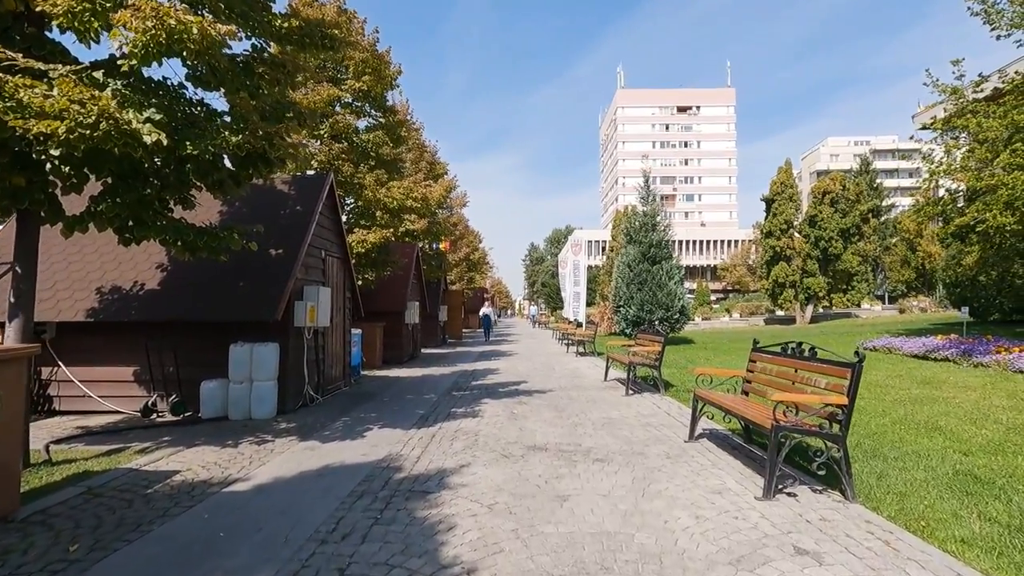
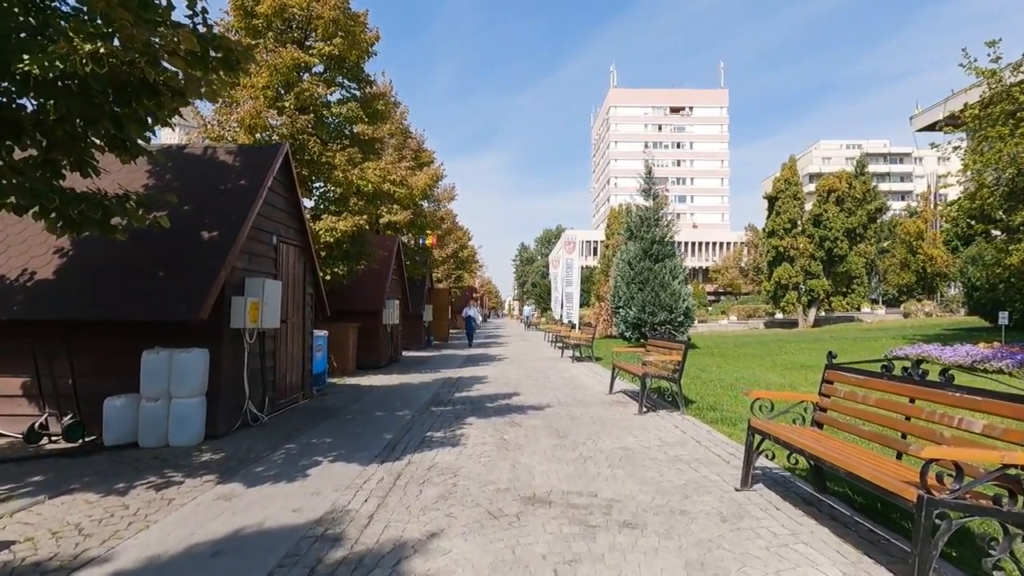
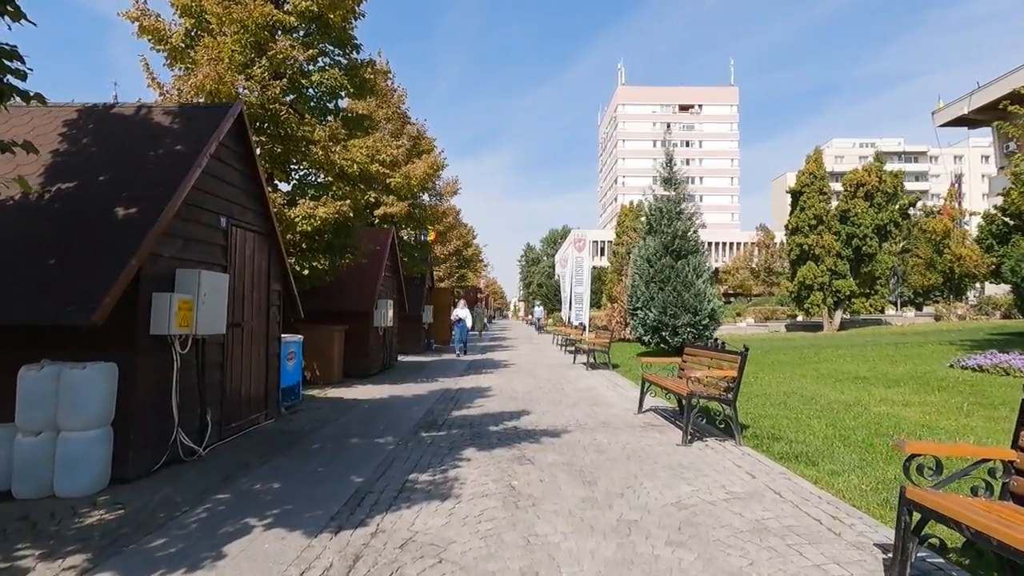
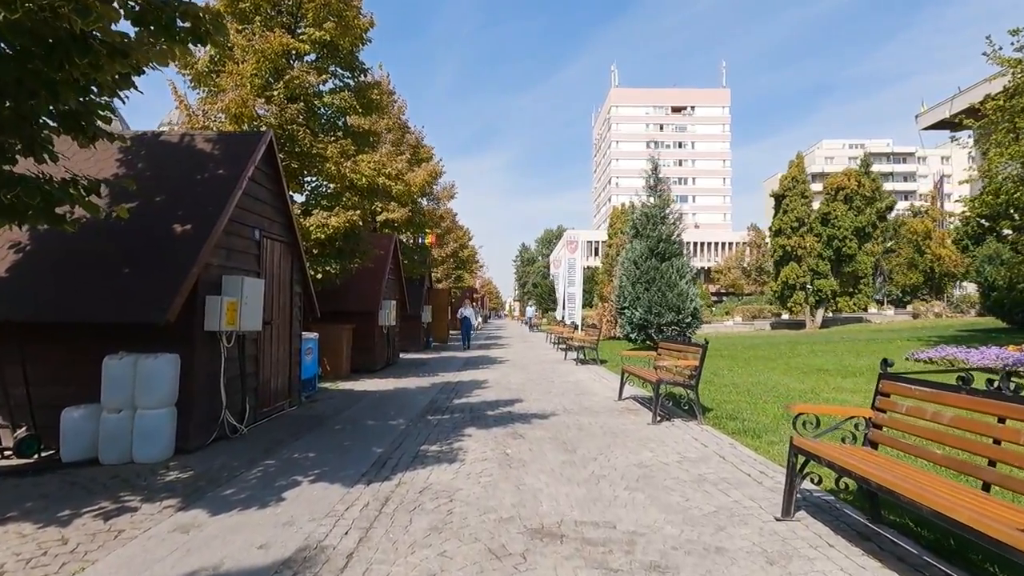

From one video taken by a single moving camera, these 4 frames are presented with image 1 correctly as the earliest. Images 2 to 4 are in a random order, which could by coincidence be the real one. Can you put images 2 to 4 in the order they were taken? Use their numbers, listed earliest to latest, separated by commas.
2, 4, 3
